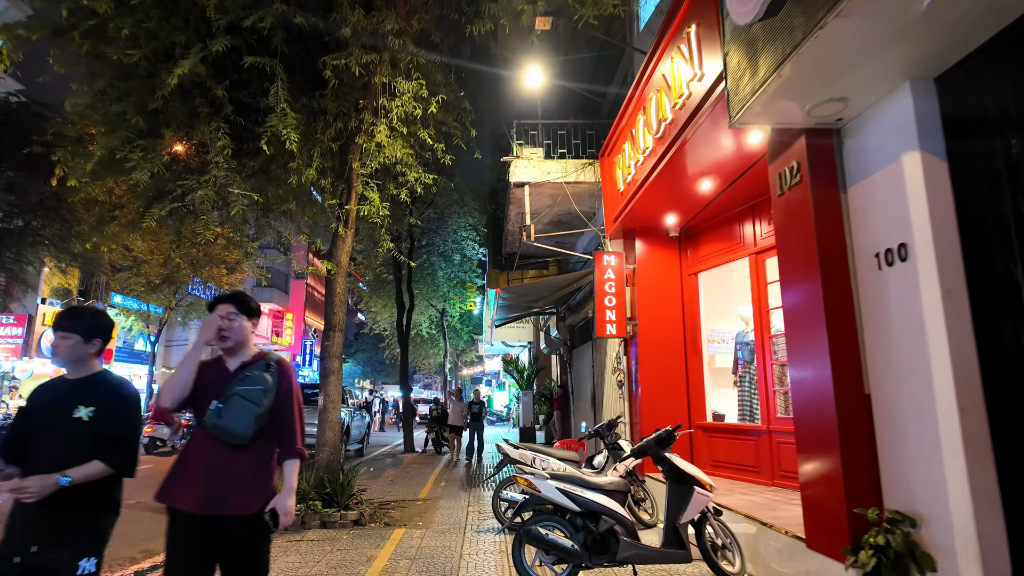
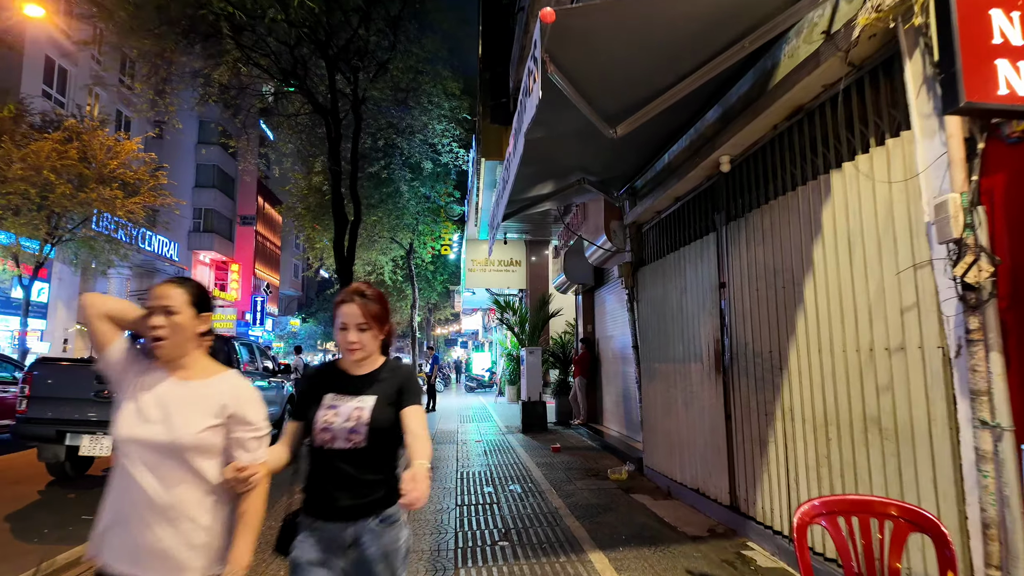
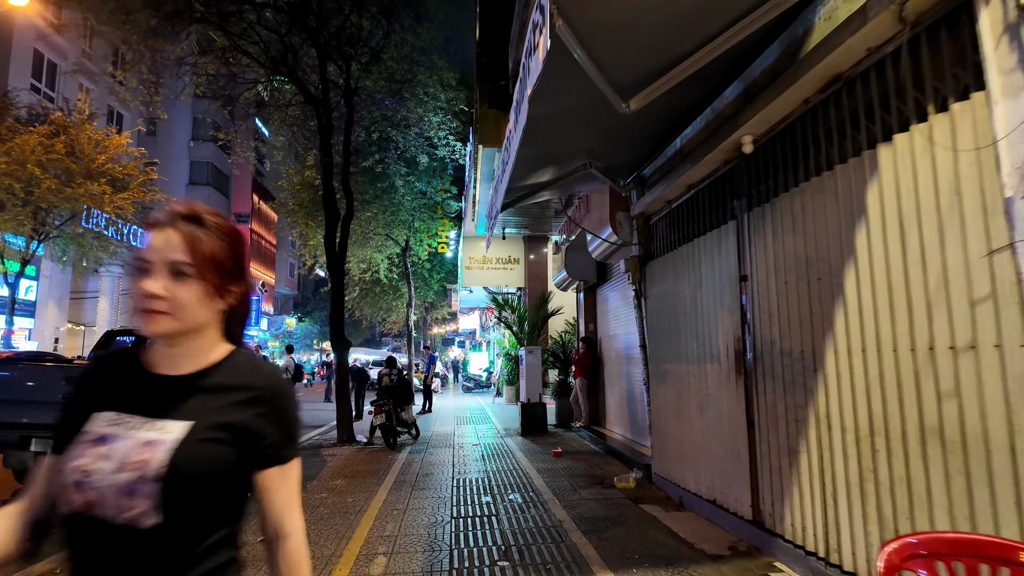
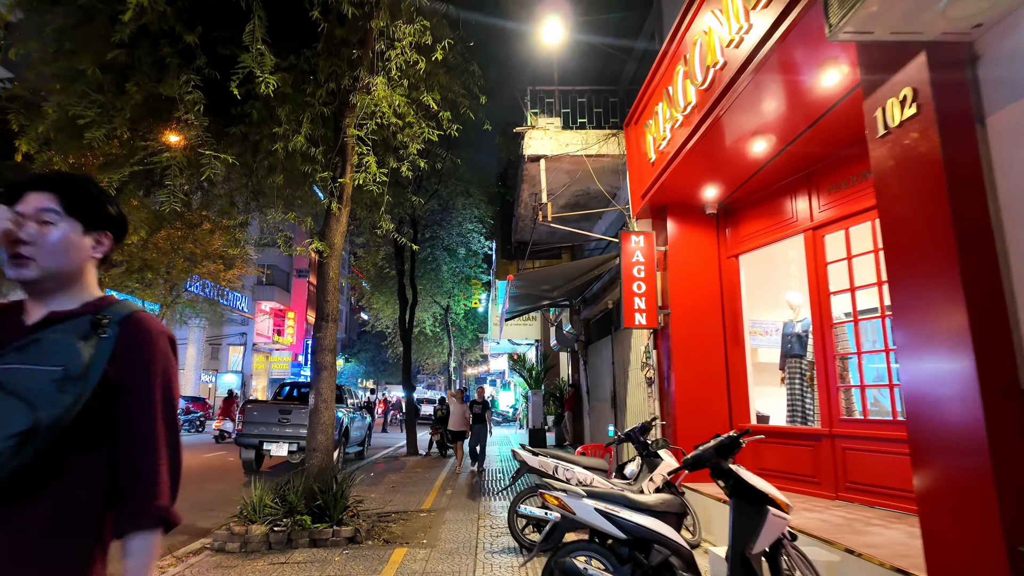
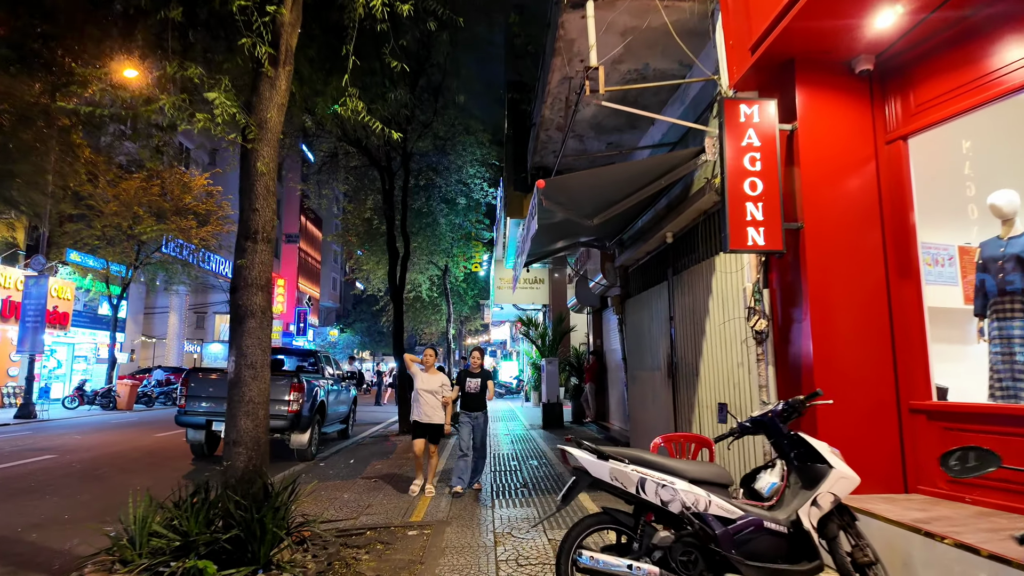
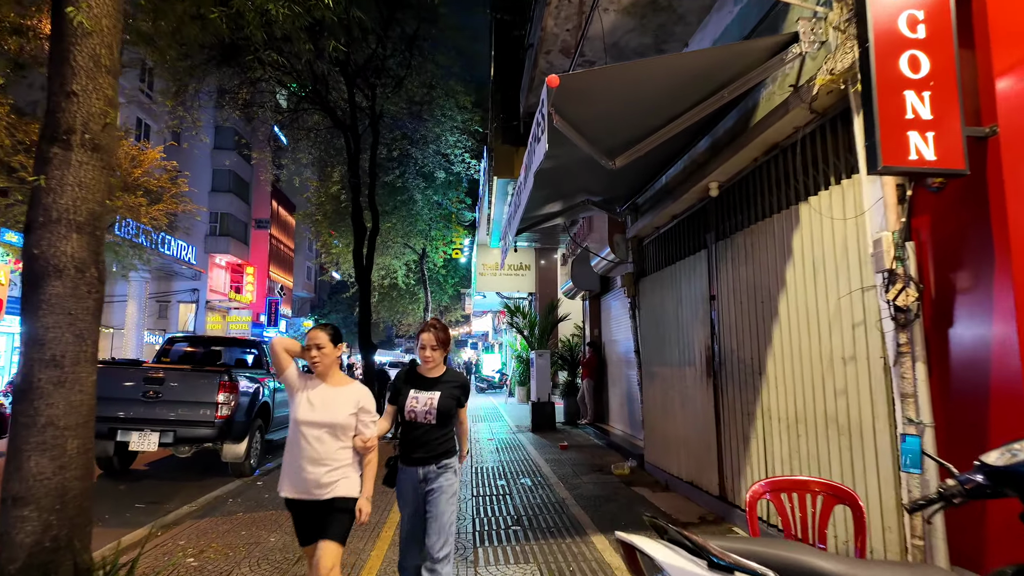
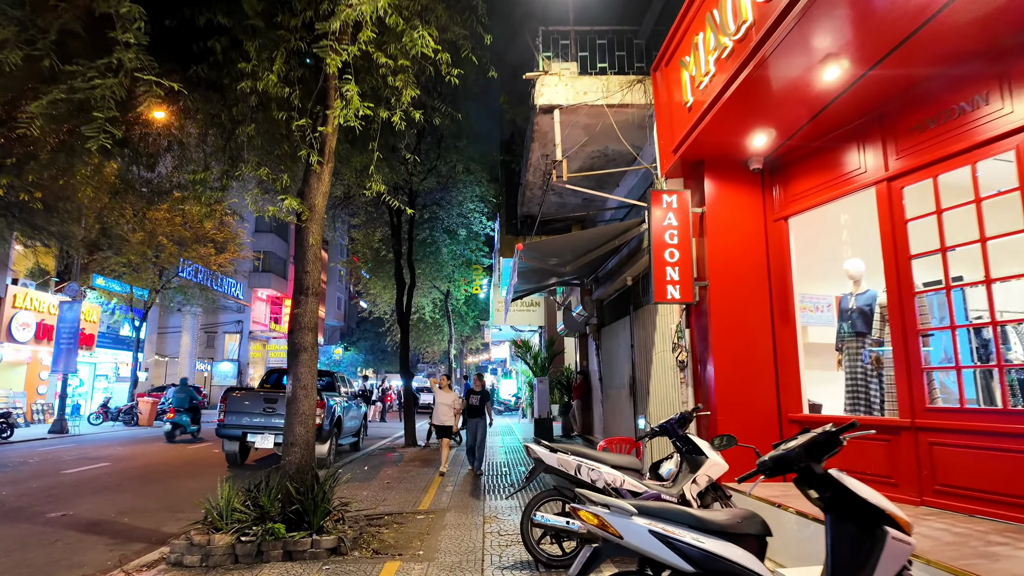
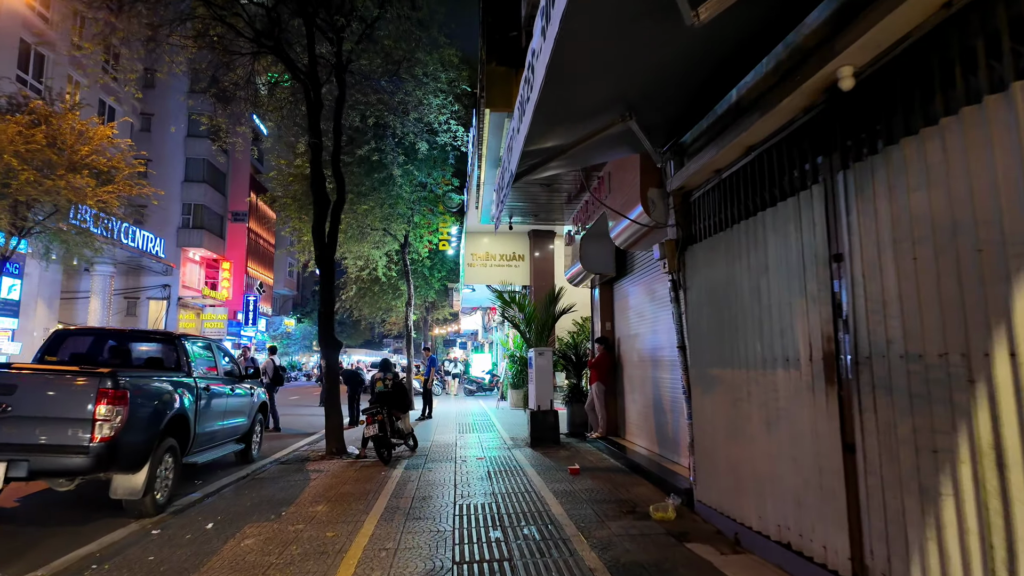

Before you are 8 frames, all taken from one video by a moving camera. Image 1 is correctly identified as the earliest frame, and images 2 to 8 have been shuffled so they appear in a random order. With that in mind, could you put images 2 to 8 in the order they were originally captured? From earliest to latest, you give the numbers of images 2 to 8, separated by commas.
4, 7, 5, 6, 2, 3, 8
